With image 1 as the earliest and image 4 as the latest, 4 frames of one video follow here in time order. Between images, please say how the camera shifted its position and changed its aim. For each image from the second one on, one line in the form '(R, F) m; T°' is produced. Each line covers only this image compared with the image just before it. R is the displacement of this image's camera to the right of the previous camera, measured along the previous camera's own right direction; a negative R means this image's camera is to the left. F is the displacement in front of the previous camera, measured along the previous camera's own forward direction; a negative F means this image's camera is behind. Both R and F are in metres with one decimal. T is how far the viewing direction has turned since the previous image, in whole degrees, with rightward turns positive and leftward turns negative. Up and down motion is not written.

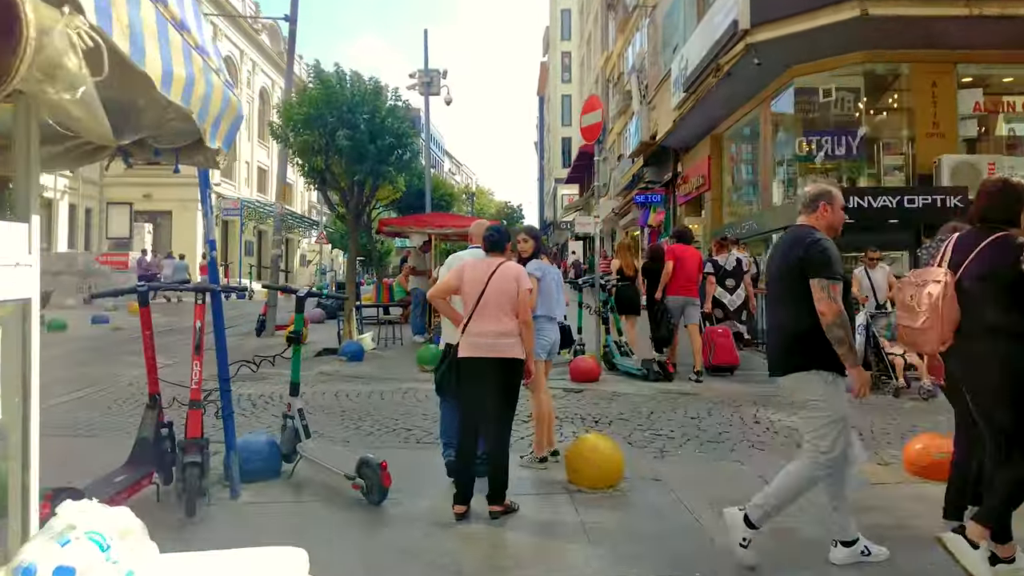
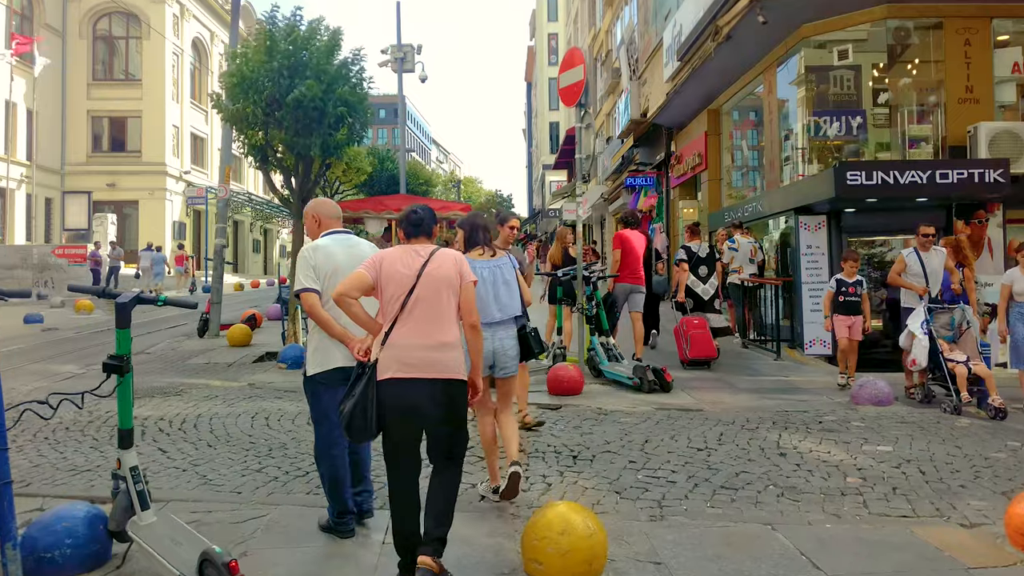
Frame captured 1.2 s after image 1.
(+0.3, +1.6) m; +1°
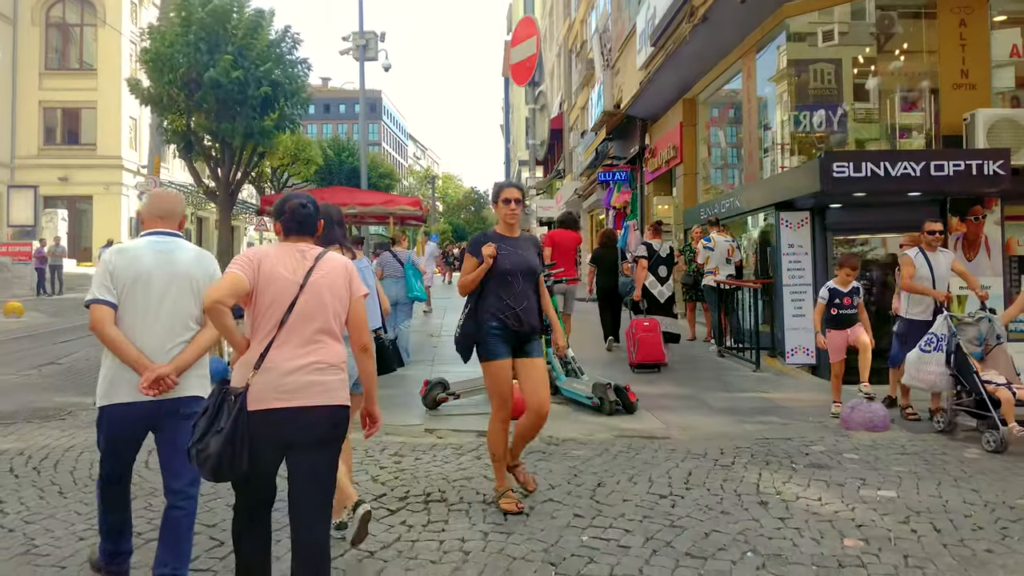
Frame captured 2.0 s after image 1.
(+0.3, +1.0) m; +1°
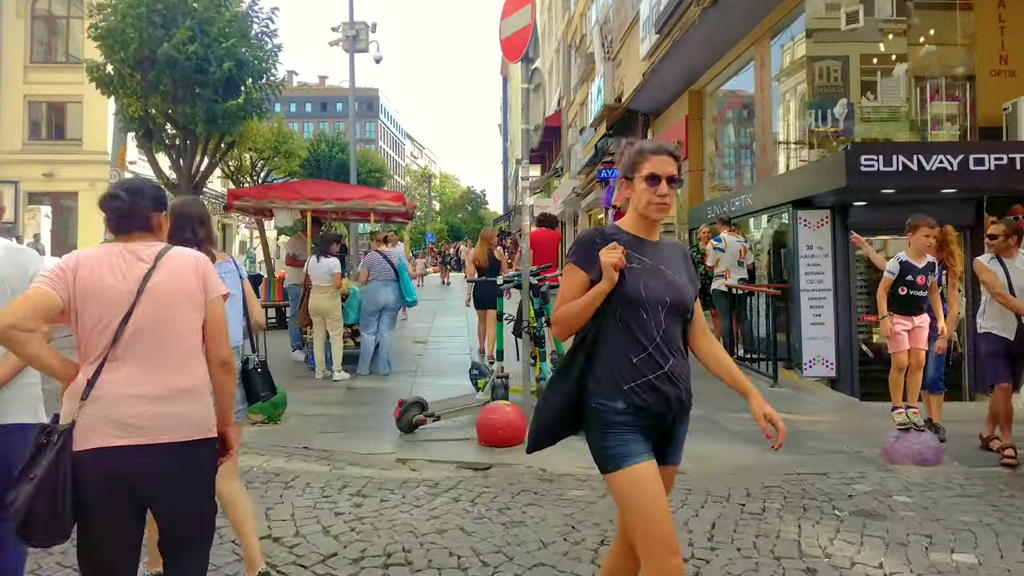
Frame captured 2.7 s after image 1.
(+0.1, +0.9) m; 0°
